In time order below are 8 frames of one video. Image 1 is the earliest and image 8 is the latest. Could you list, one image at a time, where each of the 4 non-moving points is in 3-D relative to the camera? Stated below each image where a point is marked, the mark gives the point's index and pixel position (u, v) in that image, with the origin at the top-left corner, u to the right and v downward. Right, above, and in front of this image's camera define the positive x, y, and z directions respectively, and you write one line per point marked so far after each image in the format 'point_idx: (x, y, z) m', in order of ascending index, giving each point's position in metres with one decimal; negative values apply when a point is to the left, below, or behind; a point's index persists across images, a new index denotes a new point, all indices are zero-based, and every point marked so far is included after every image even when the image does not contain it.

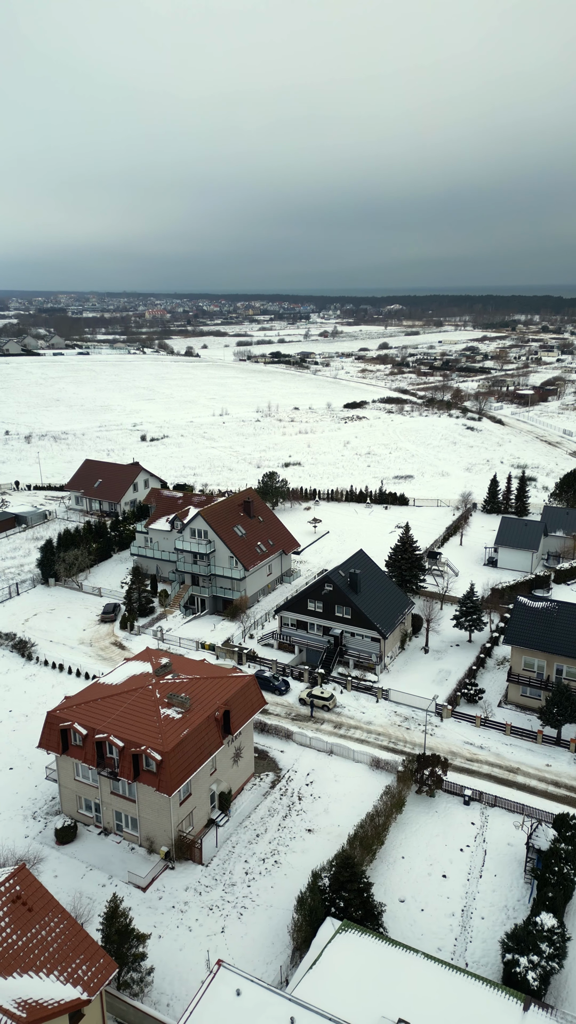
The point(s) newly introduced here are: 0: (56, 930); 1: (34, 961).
0: (-4.3, -7.9, +13.4) m
1: (-4.5, -8.1, +12.7) m
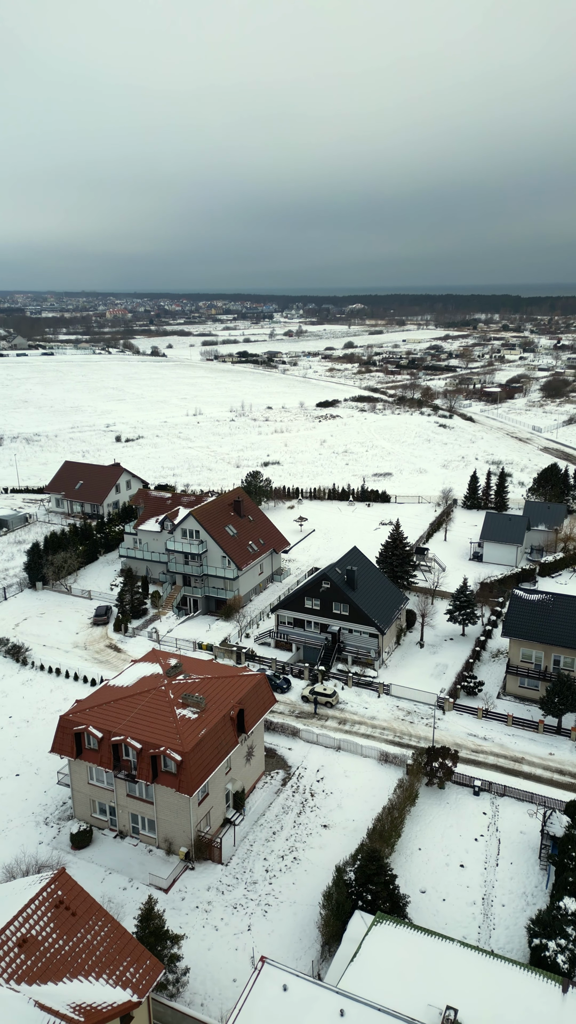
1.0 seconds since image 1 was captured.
0: (-3.5, -7.9, +13.3) m
1: (-3.6, -8.1, +12.6) m
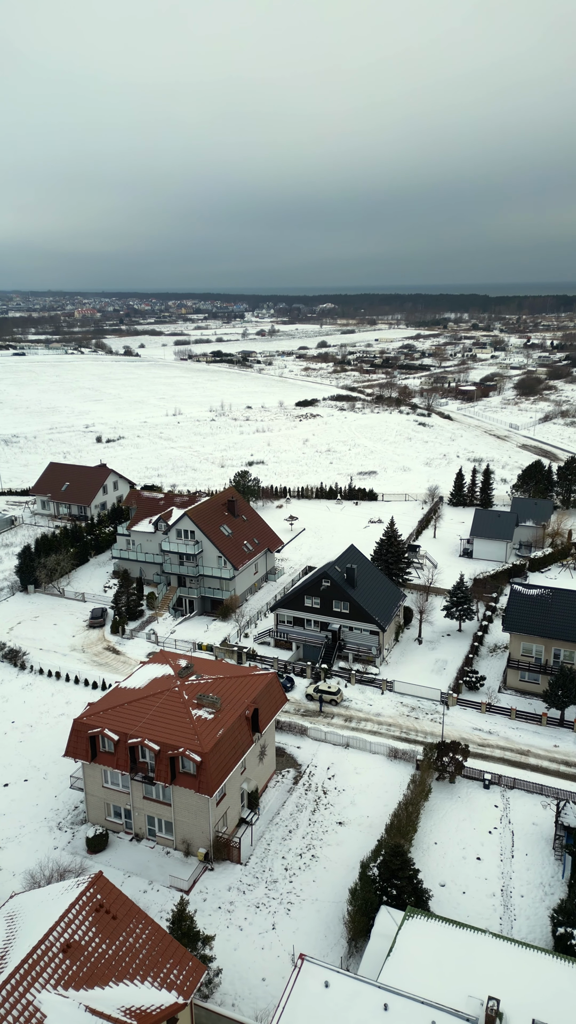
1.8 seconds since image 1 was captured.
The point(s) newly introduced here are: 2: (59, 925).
0: (-2.7, -7.9, +13.2) m
1: (-2.8, -8.1, +12.5) m
2: (-4.0, -7.3, +12.5) m
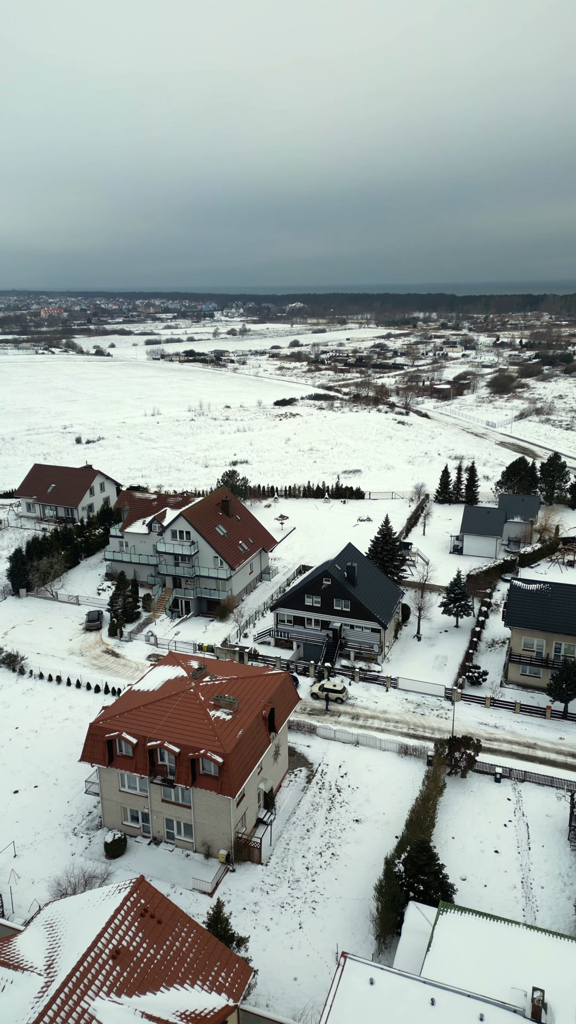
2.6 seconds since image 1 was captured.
0: (-1.8, -7.9, +13.1) m
1: (-2.0, -8.1, +12.4) m
2: (-3.2, -7.3, +12.3) m
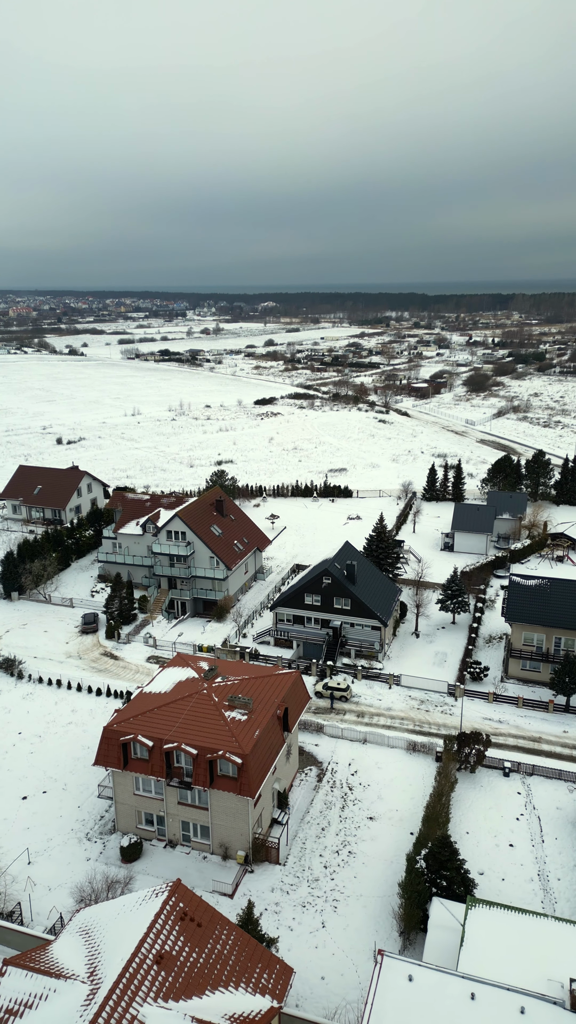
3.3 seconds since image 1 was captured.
0: (-1.1, -7.9, +13.0) m
1: (-1.2, -8.1, +12.3) m
2: (-2.4, -7.3, +12.2) m
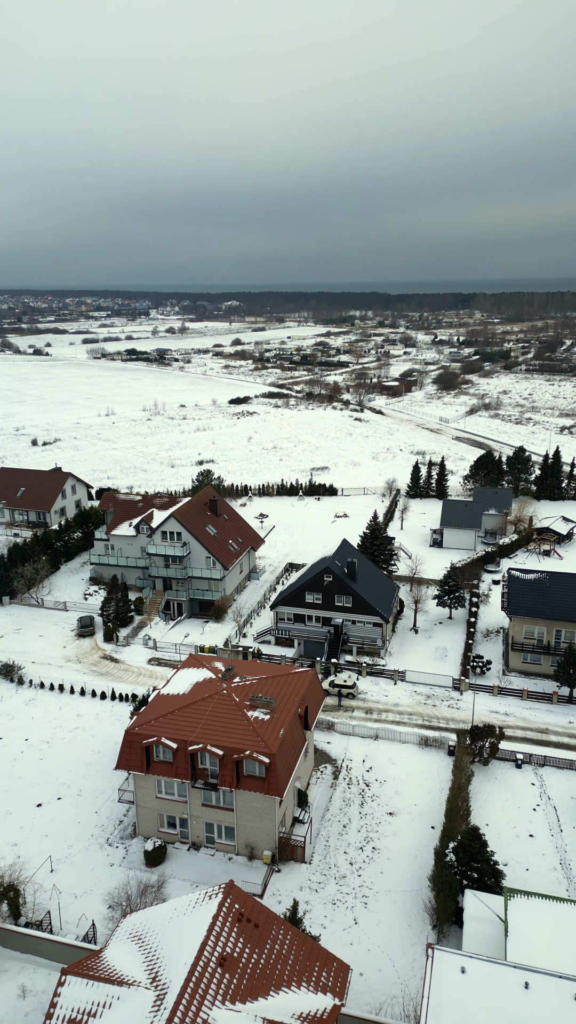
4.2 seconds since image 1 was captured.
0: (0.0, -7.9, +13.0) m
1: (-0.1, -8.1, +12.3) m
2: (-1.3, -7.3, +12.1) m
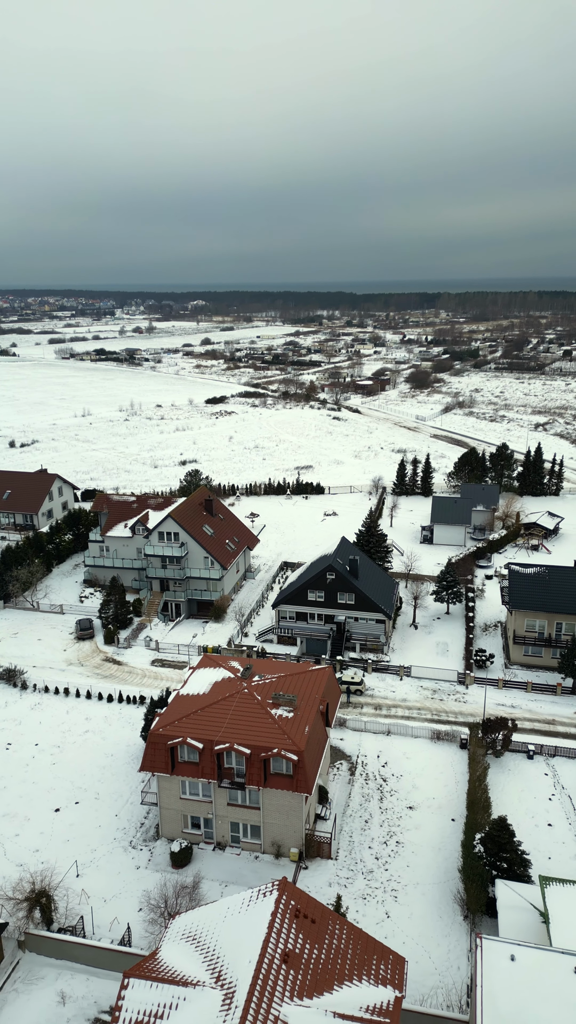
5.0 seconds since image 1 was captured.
0: (+1.0, -7.8, +13.1) m
1: (+1.0, -8.0, +12.3) m
2: (-0.3, -7.3, +12.1) m
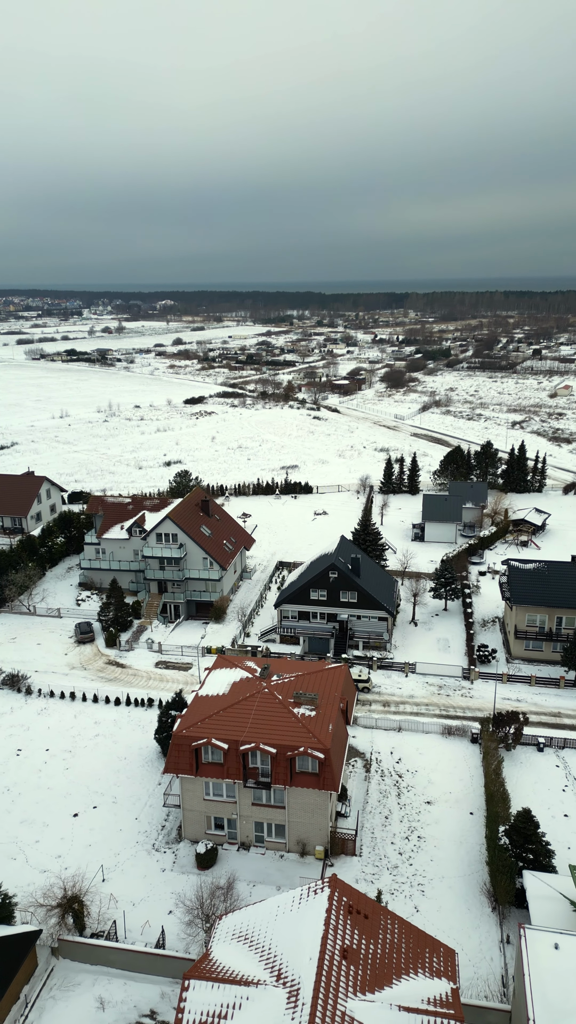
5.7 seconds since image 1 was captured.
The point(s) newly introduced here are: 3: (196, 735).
0: (+2.0, -7.8, +13.2) m
1: (+1.9, -8.0, +12.4) m
2: (+0.7, -7.3, +12.1) m
3: (-2.6, -6.3, +19.8) m
